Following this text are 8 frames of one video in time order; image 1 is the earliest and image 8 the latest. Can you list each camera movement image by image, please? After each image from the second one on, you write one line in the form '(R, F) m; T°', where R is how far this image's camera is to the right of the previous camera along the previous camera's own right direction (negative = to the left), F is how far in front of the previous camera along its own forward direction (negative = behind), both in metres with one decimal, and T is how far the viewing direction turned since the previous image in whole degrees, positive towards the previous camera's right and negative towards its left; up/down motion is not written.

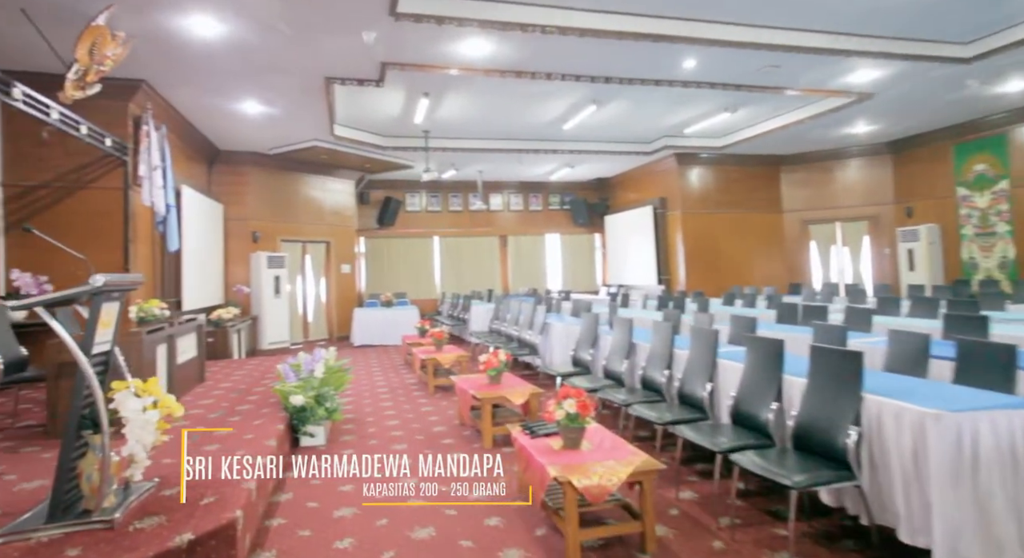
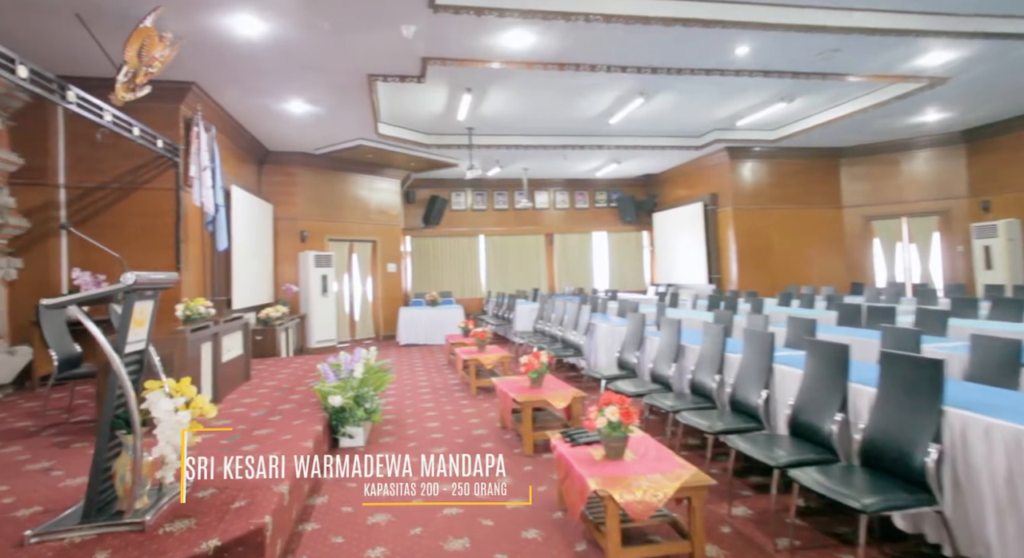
(0.0, +0.2) m; -5°
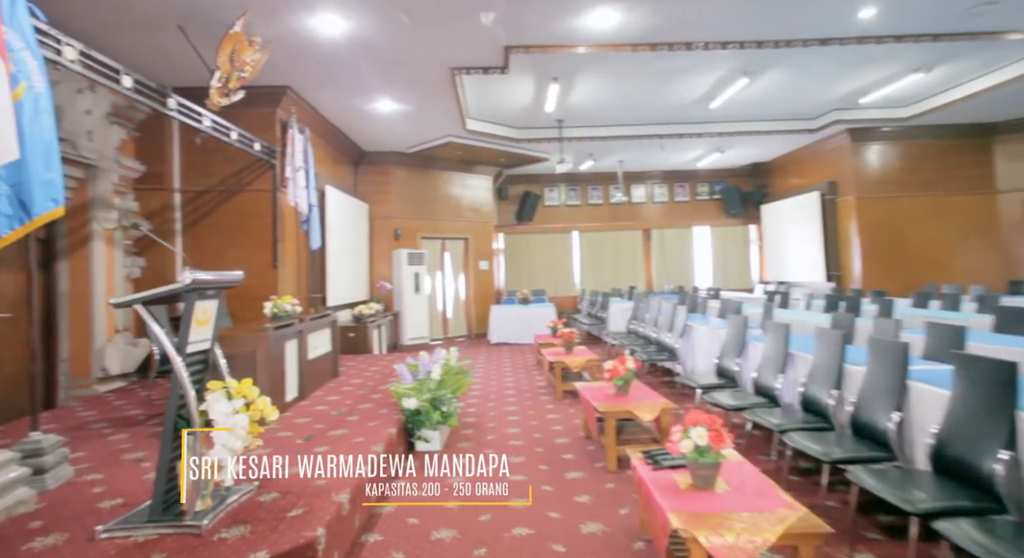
(+0.1, +0.3) m; -10°
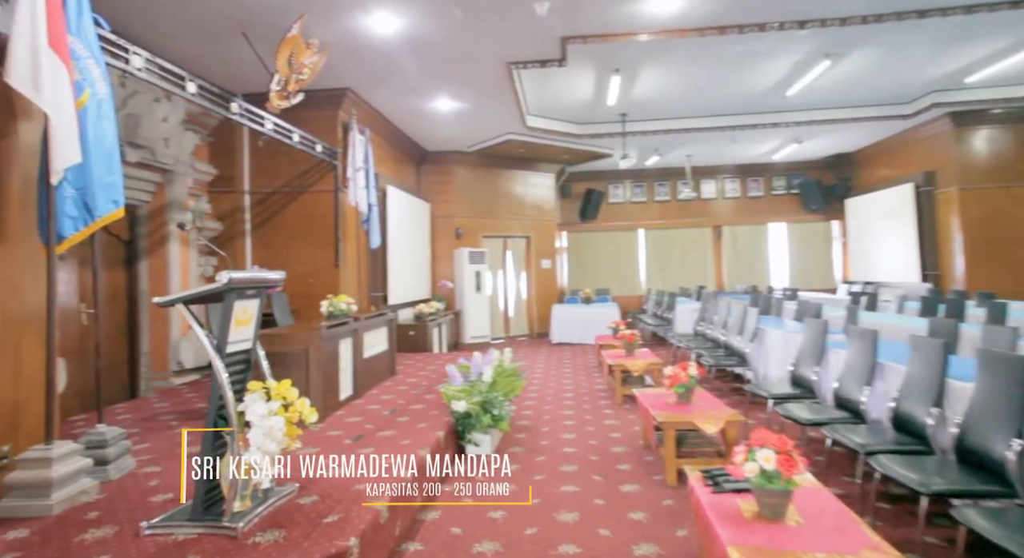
(+0.1, +0.2) m; -7°
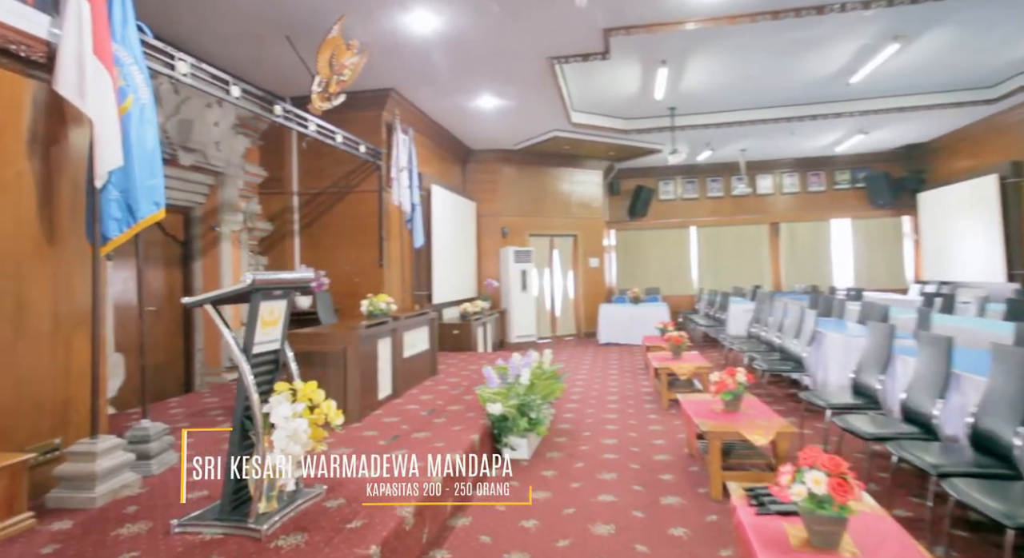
(+0.1, +0.1) m; -5°
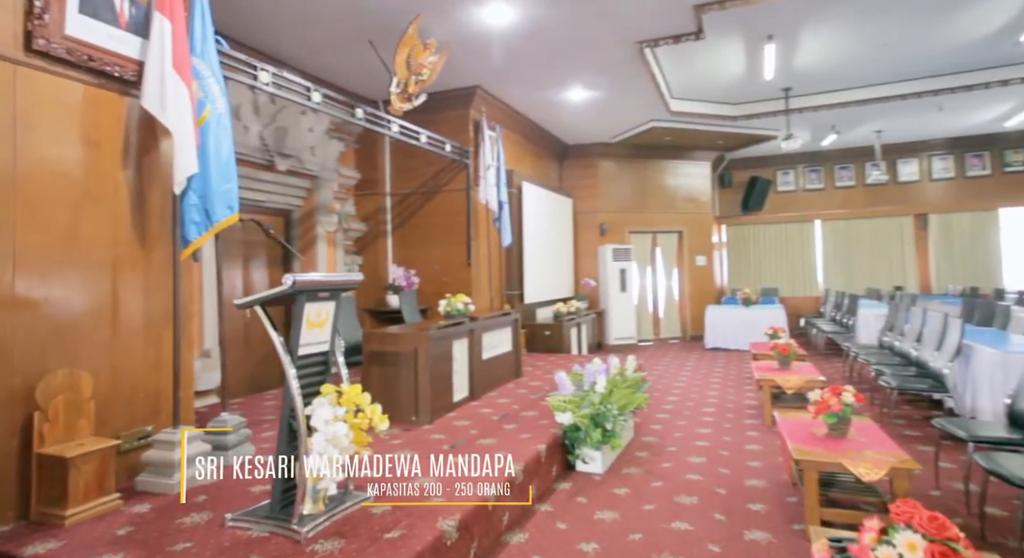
(+0.3, +0.3) m; -11°
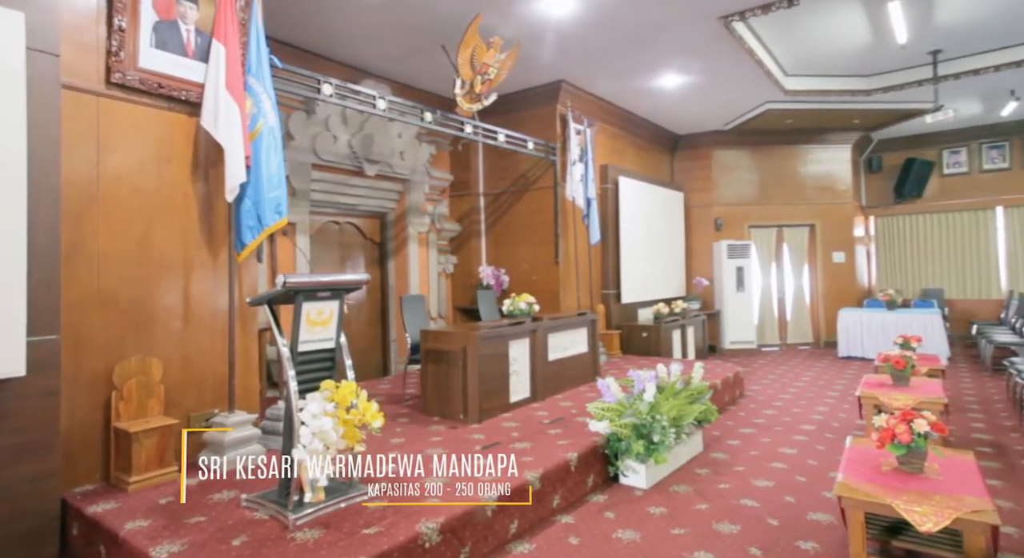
(+0.7, +0.2) m; -15°
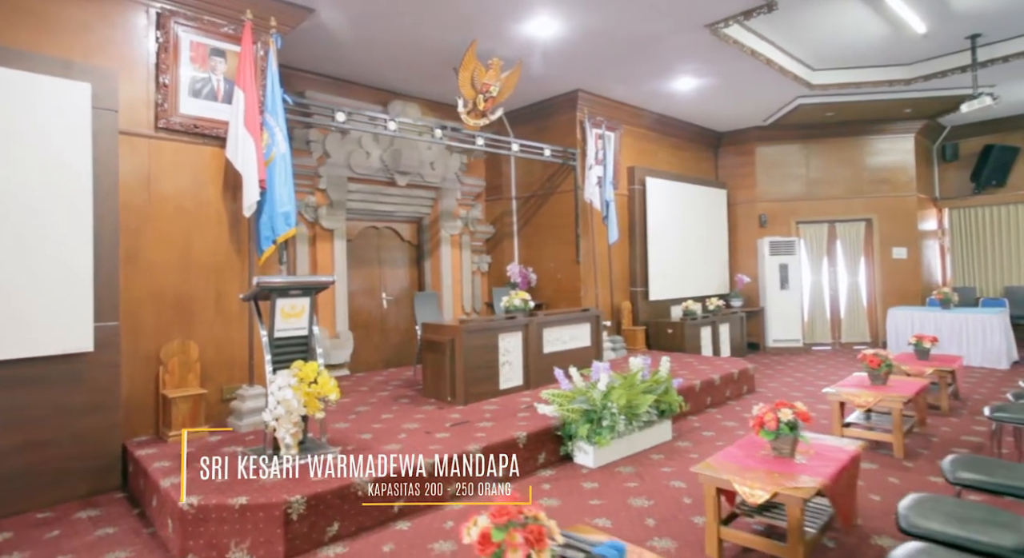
(+1.0, -0.4) m; -11°
